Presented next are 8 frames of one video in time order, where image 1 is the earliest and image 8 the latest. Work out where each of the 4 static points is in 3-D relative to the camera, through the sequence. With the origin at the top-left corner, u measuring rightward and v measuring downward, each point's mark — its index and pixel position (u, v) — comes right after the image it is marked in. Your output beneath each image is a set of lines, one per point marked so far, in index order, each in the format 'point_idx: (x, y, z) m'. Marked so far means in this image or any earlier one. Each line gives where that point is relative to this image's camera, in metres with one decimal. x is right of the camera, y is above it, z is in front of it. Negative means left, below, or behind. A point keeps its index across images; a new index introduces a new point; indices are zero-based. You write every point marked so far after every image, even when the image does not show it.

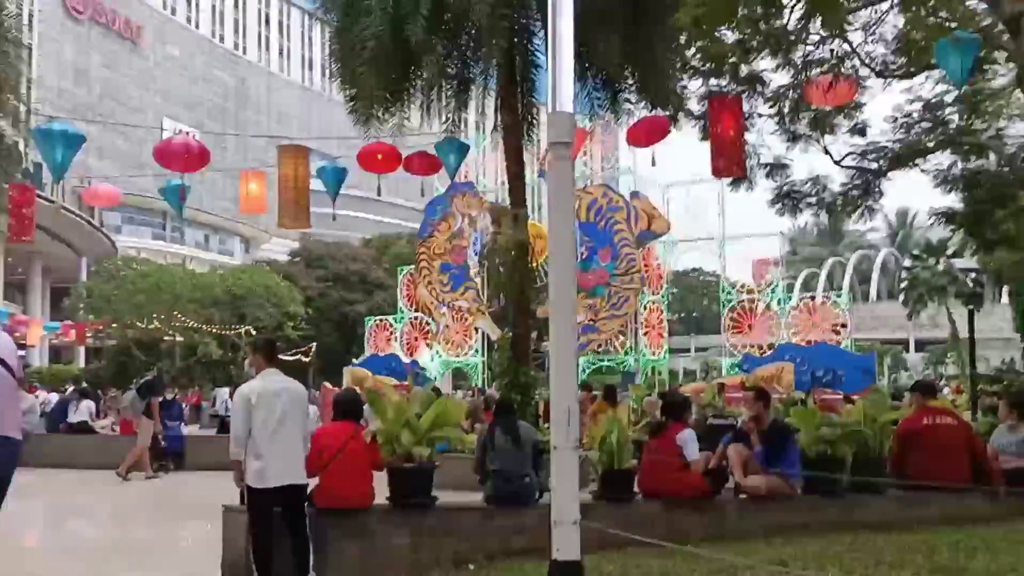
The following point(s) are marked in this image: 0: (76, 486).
0: (-6.6, -3.0, +13.4) m
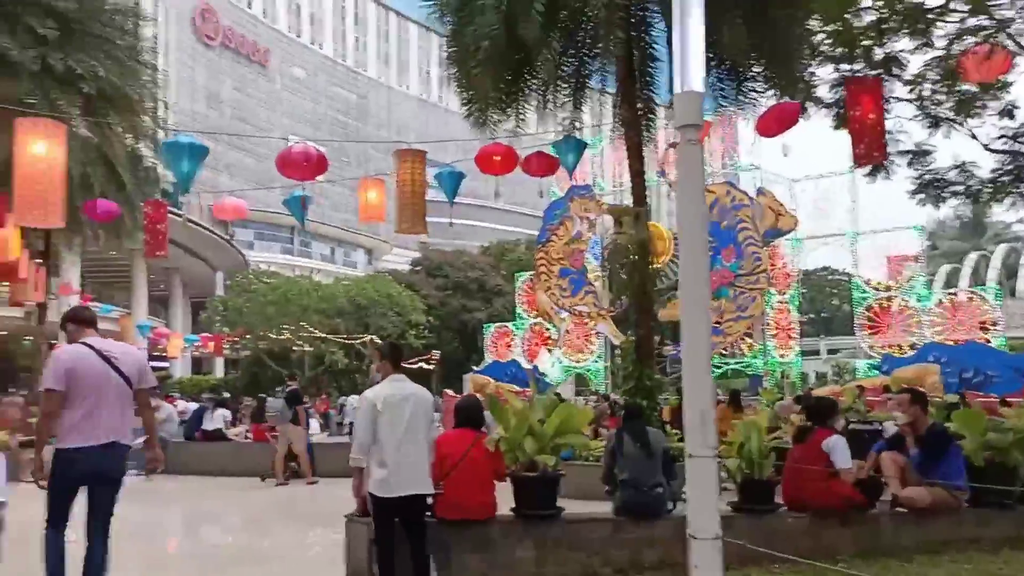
0: (-4.7, -3.2, +13.9) m
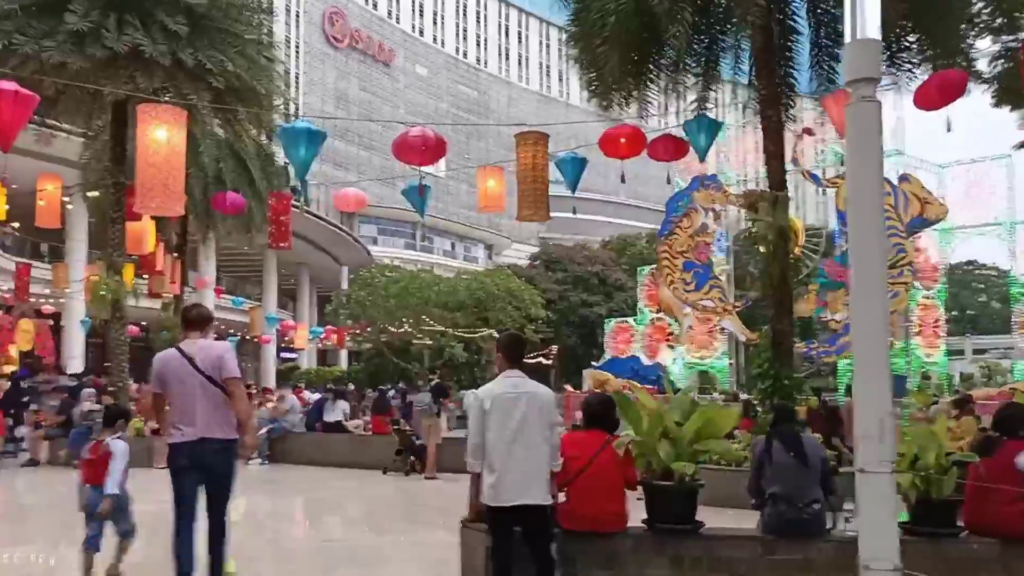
0: (-2.8, -3.0, +13.8) m
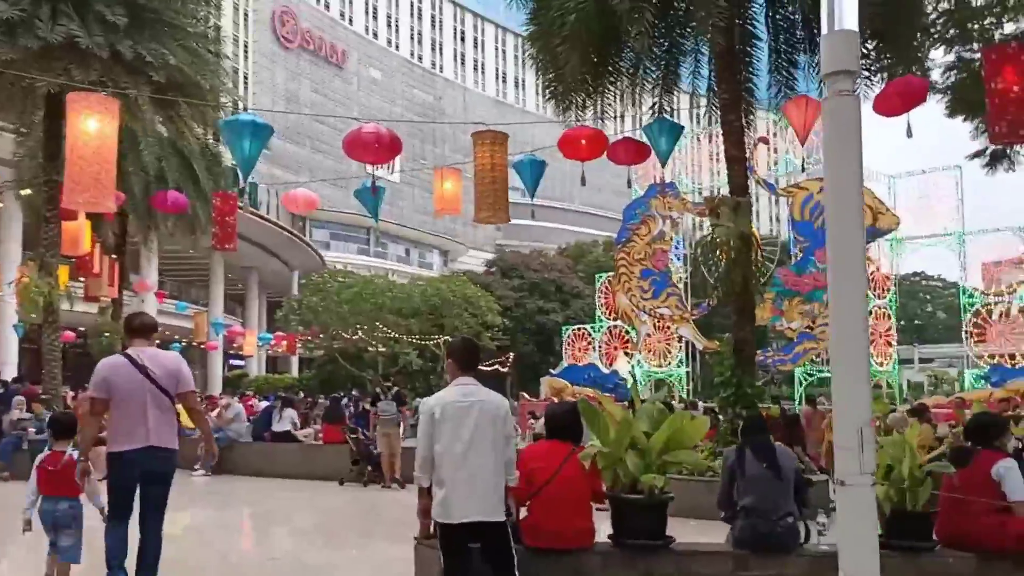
0: (-3.5, -3.1, +13.4) m
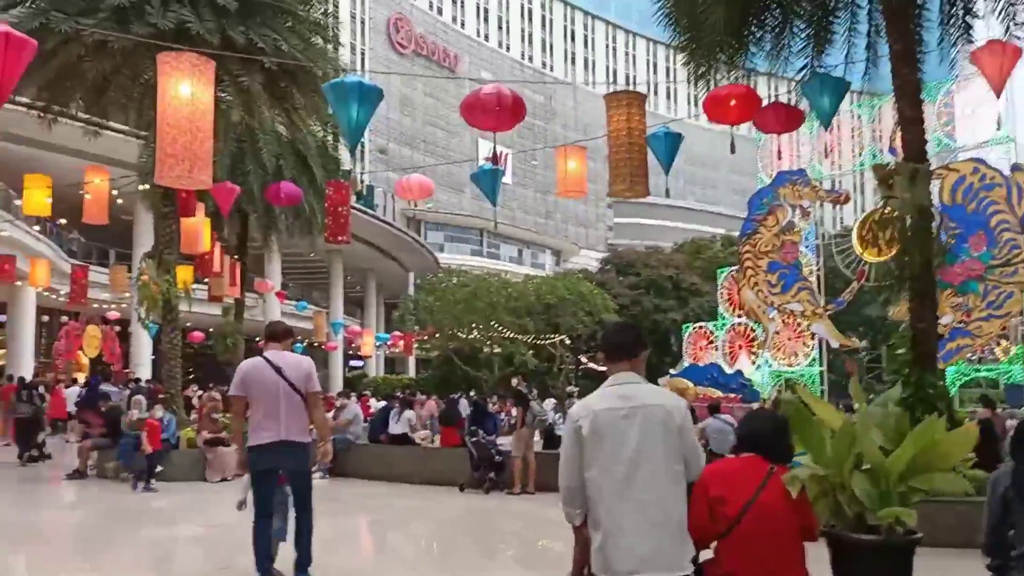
0: (-1.7, -3.0, +12.5) m
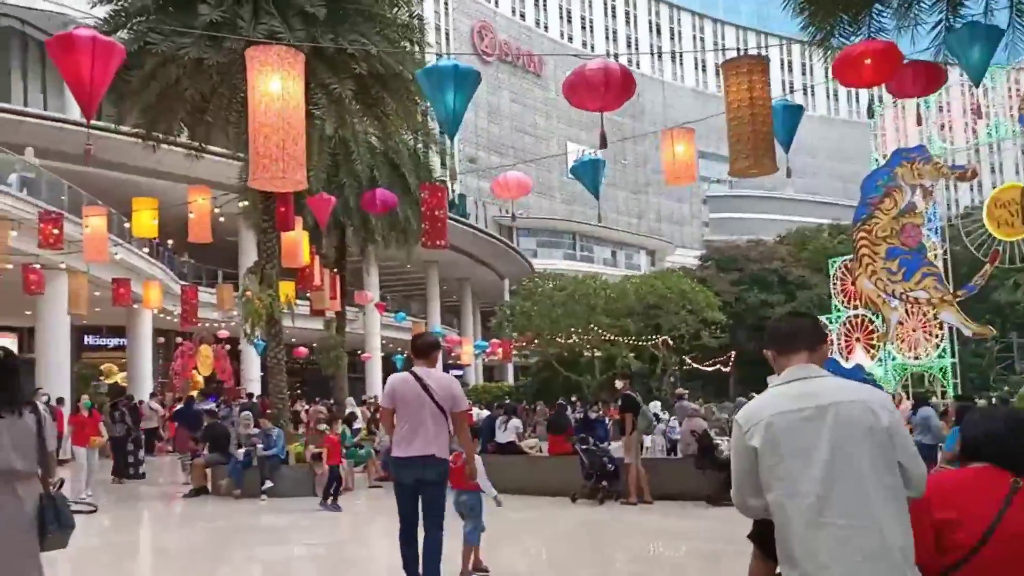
0: (-0.1, -3.1, +12.0) m
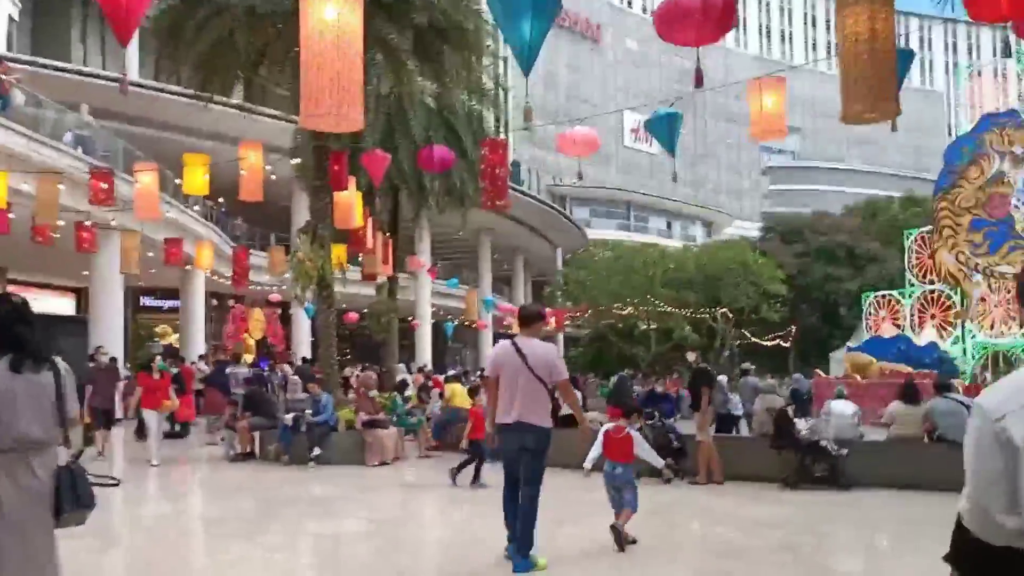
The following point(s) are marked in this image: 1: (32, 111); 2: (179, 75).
0: (+0.7, -2.6, +11.4) m
1: (-9.1, +3.4, +16.9) m
2: (-5.9, +3.8, +15.7) m
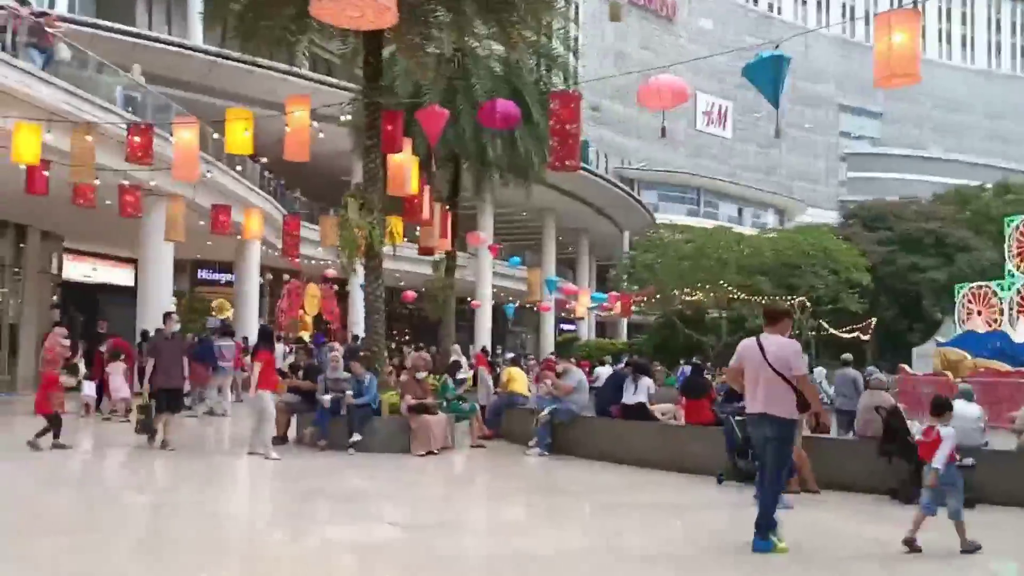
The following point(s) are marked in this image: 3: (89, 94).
0: (+1.4, -2.3, +9.9) m
1: (-7.9, +4.0, +16.0) m
2: (-4.7, +4.4, +14.6) m
3: (-7.7, +3.5, +16.1) m
